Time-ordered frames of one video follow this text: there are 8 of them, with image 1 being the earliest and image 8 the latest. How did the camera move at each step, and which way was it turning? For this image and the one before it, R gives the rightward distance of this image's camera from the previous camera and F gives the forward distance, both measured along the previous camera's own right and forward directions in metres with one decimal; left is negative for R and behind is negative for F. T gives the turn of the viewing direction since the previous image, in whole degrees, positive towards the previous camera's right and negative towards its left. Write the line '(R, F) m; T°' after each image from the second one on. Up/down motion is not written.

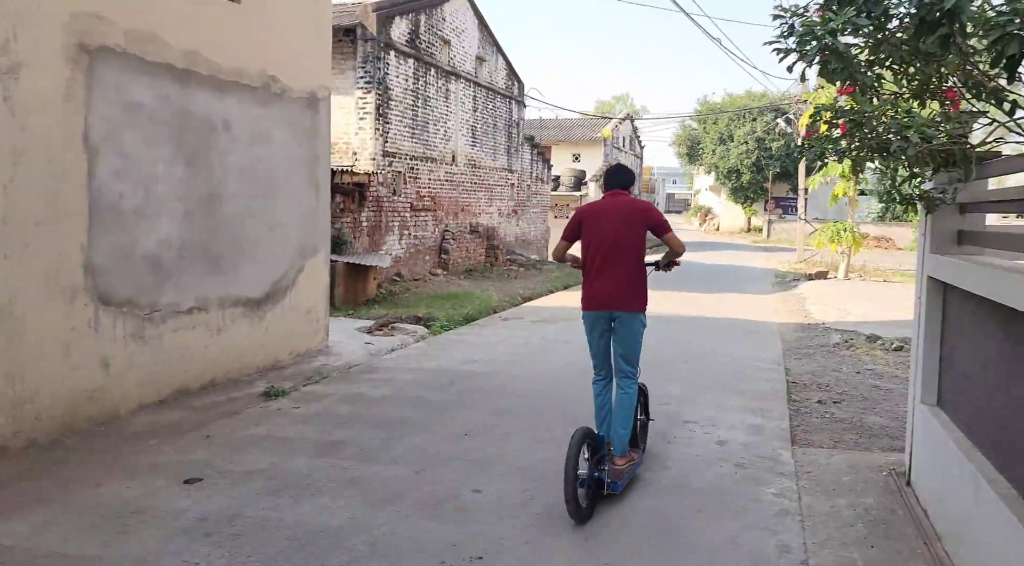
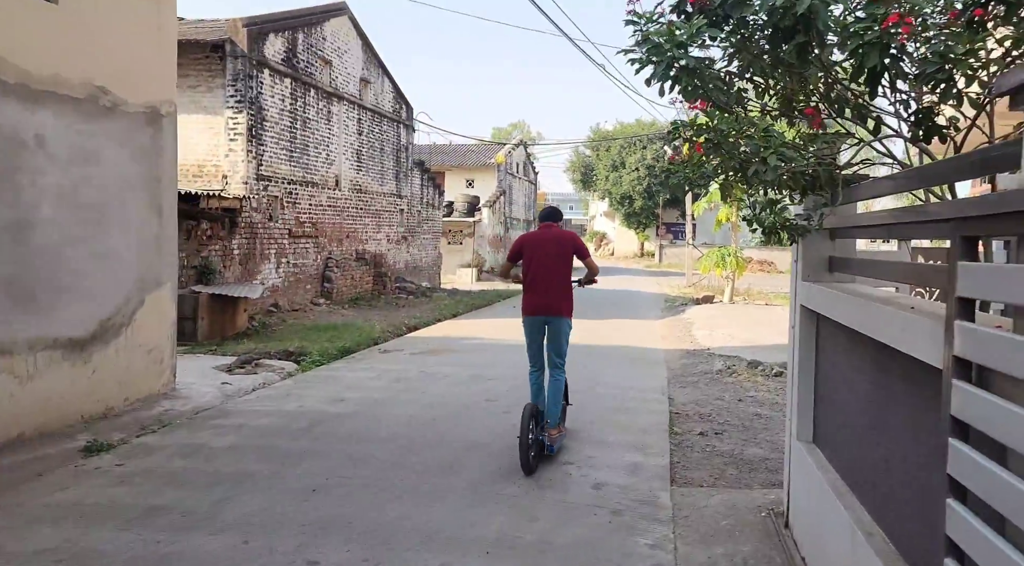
(+0.3, +0.4) m; +8°
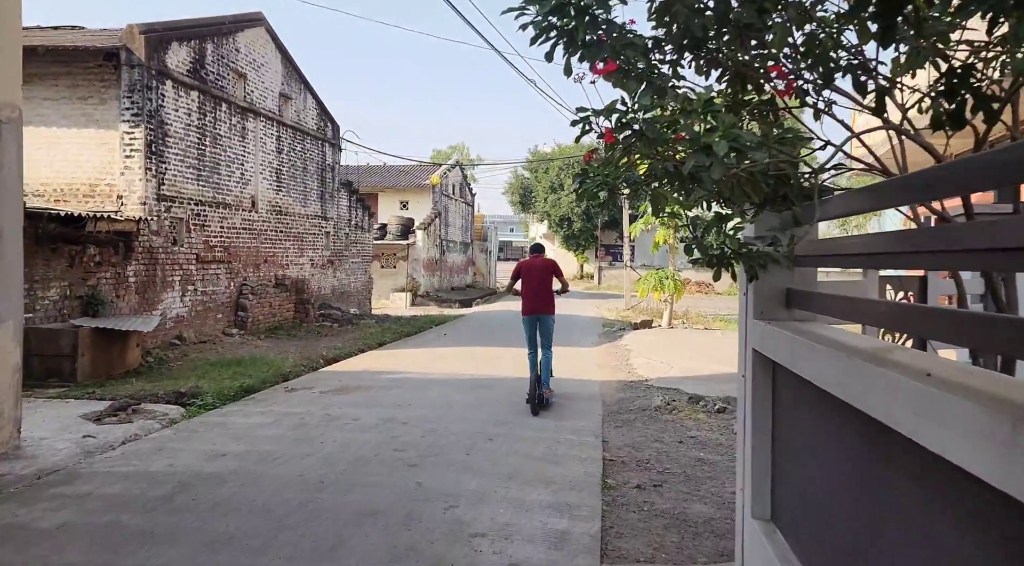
(+0.2, +0.8) m; +4°
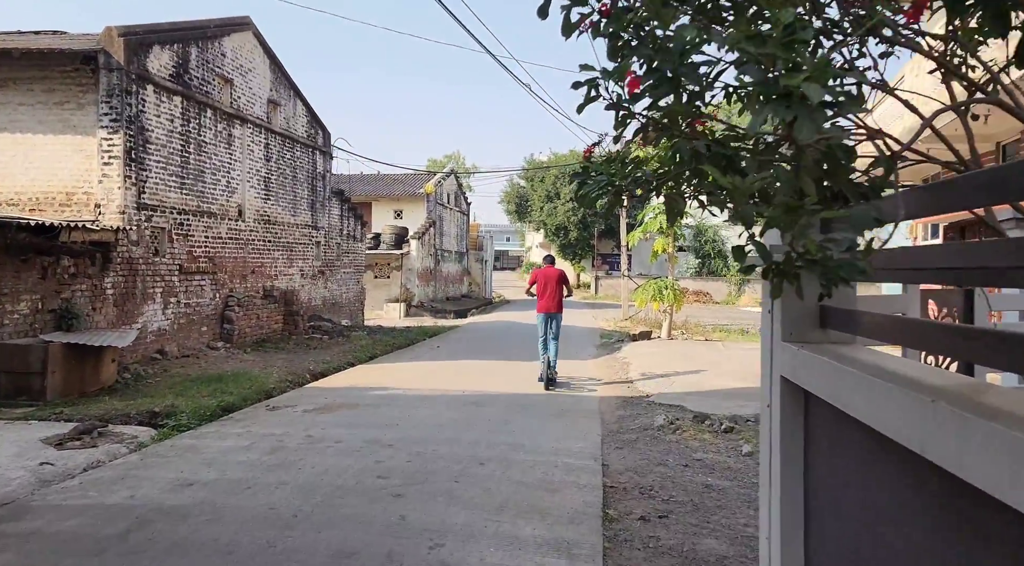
(0.0, +0.4) m; 0°
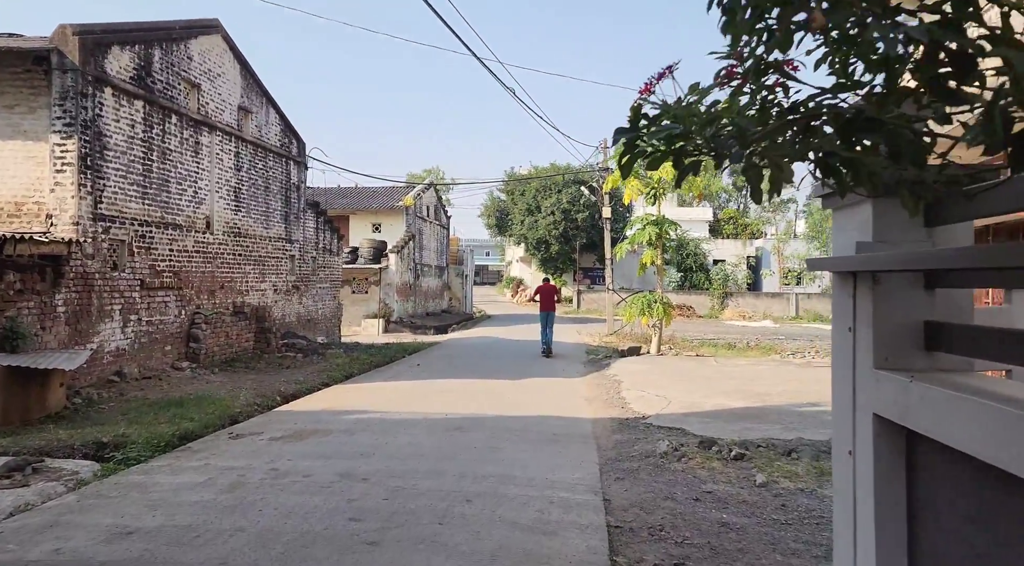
(-0.1, +0.6) m; +2°
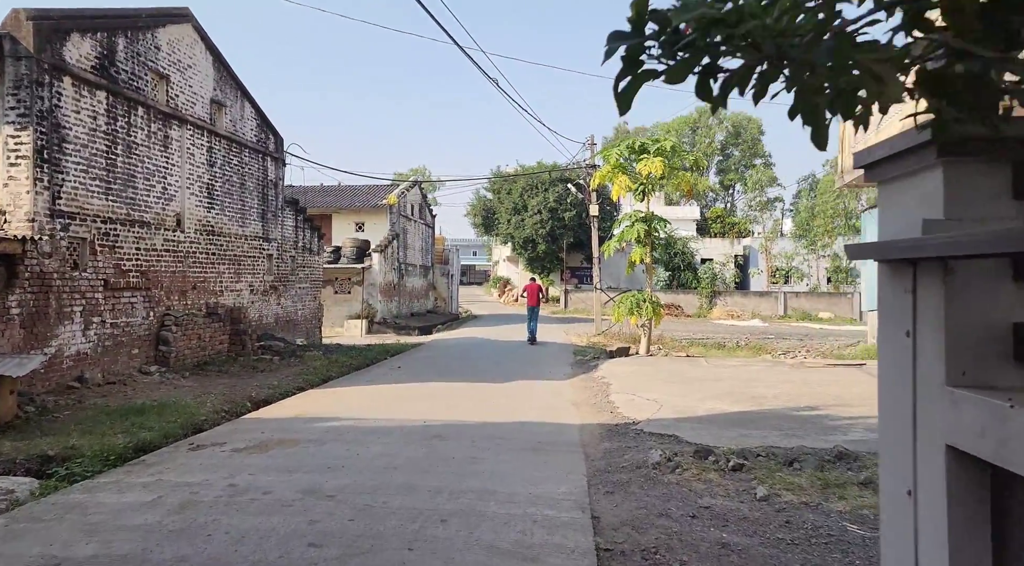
(+0.1, +0.5) m; +1°
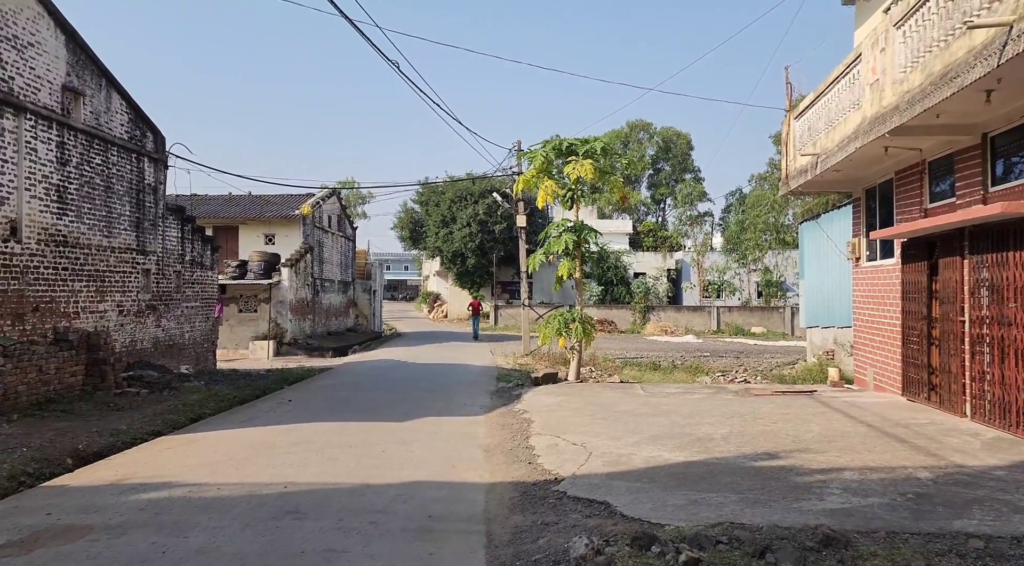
(+0.4, +1.7) m; +5°
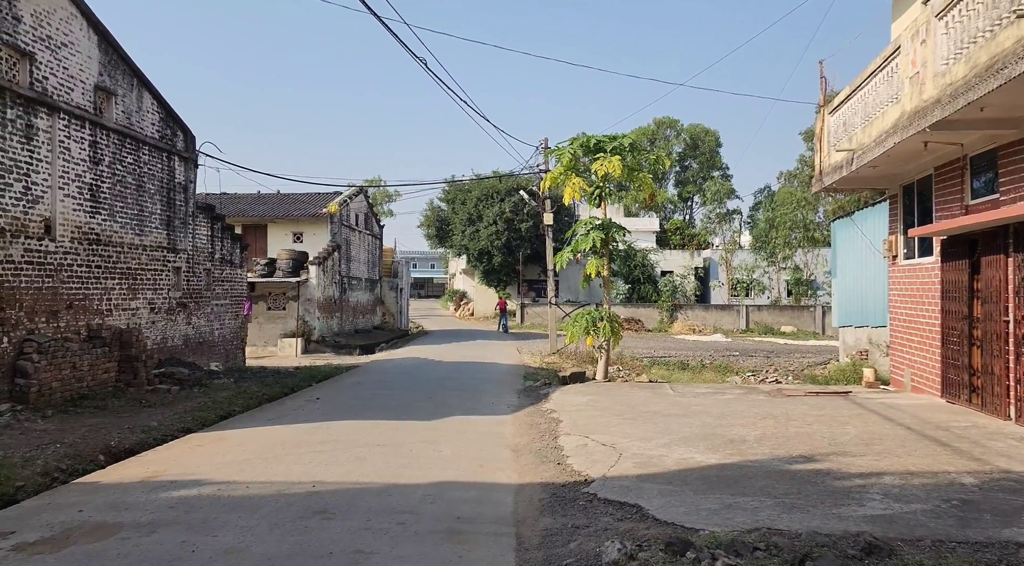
(0.0, +0.1) m; -2°
